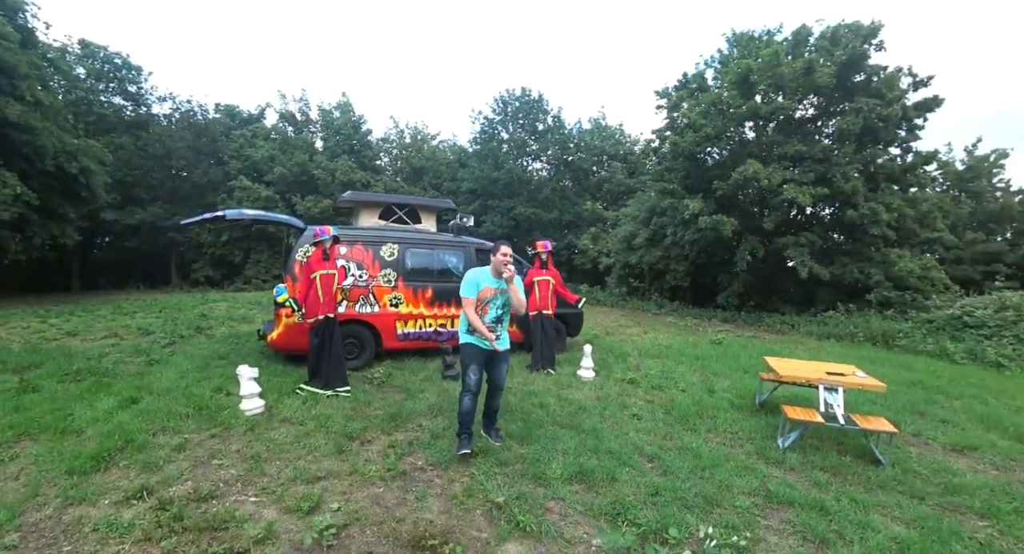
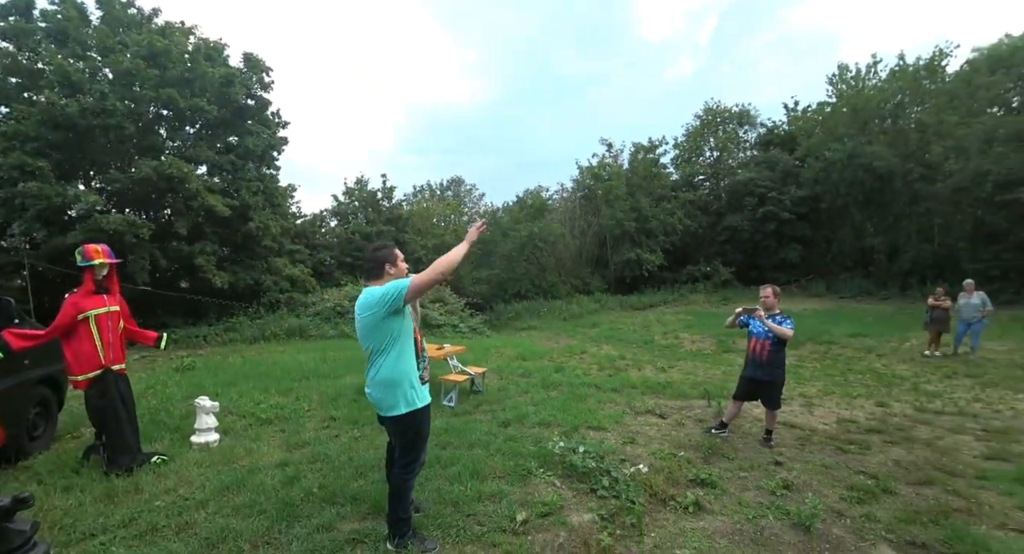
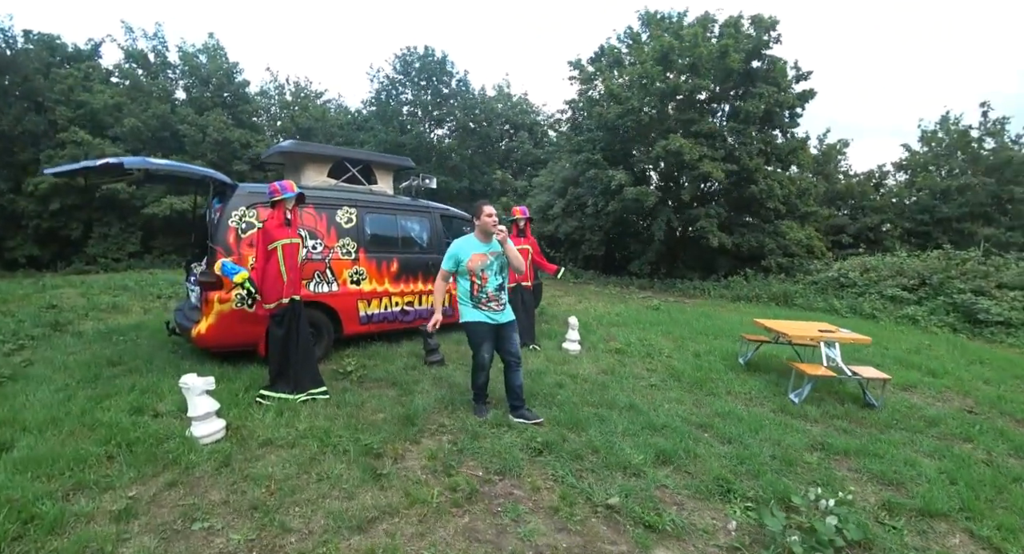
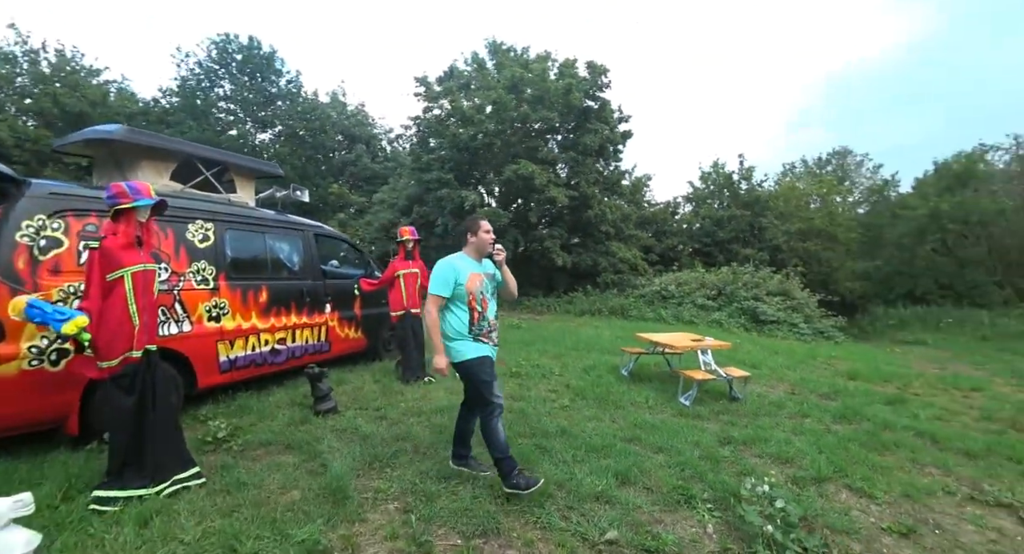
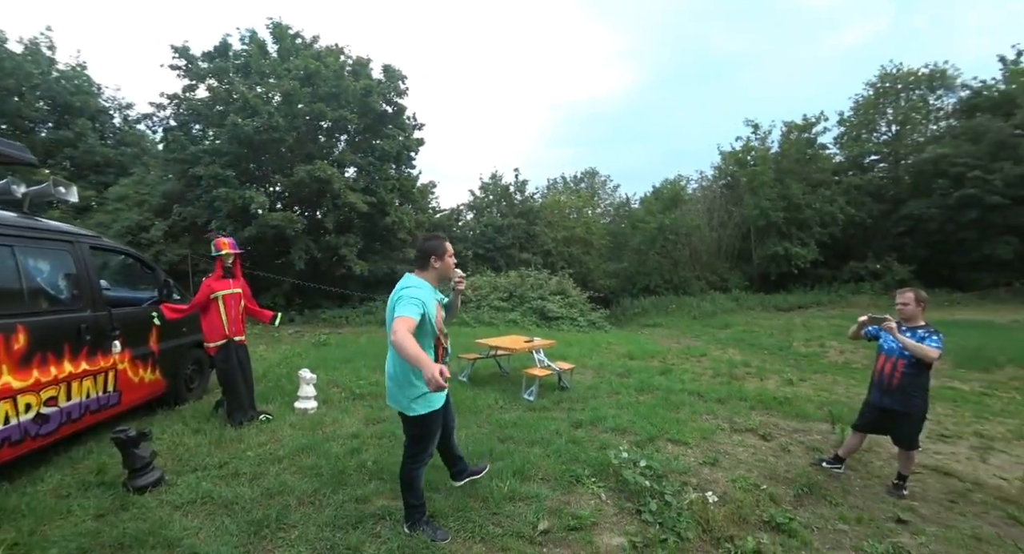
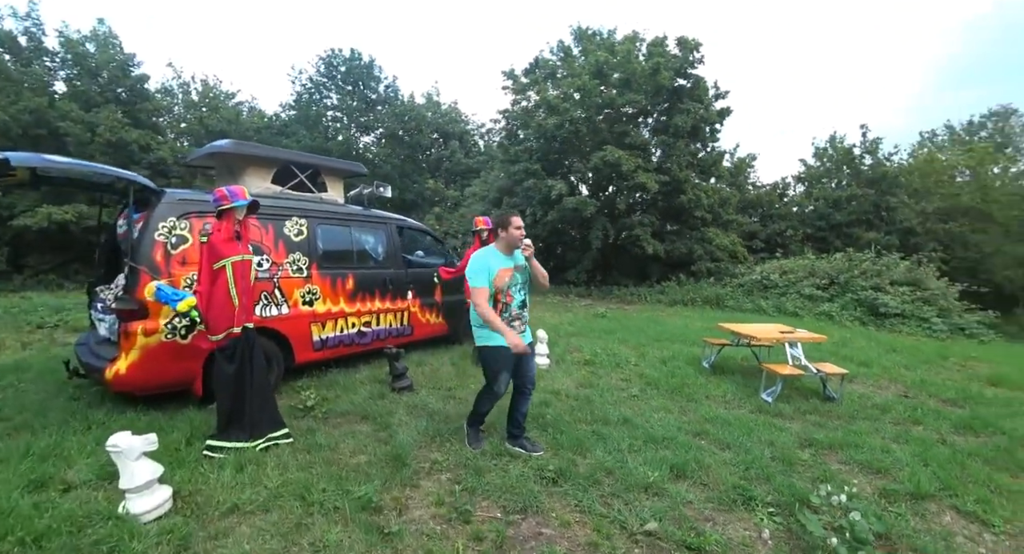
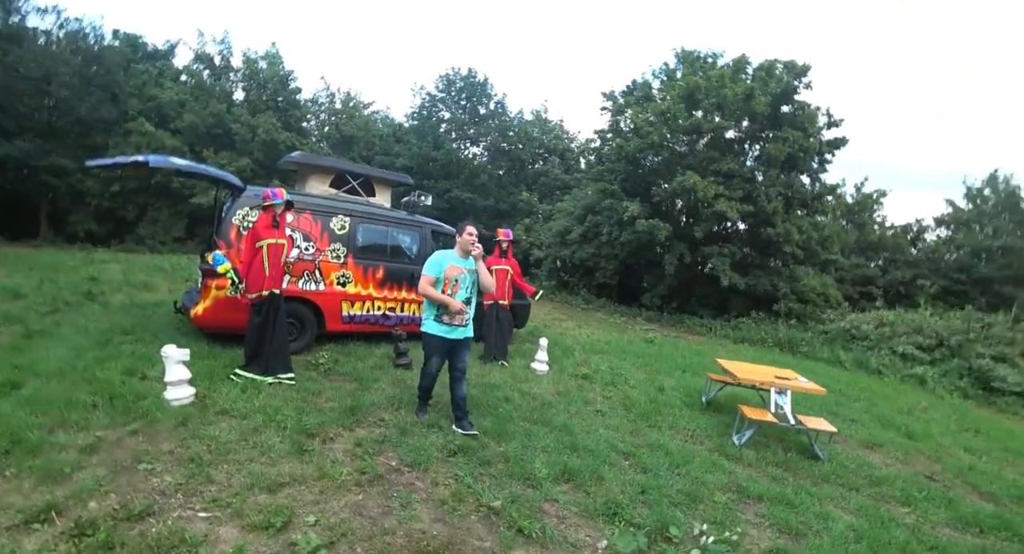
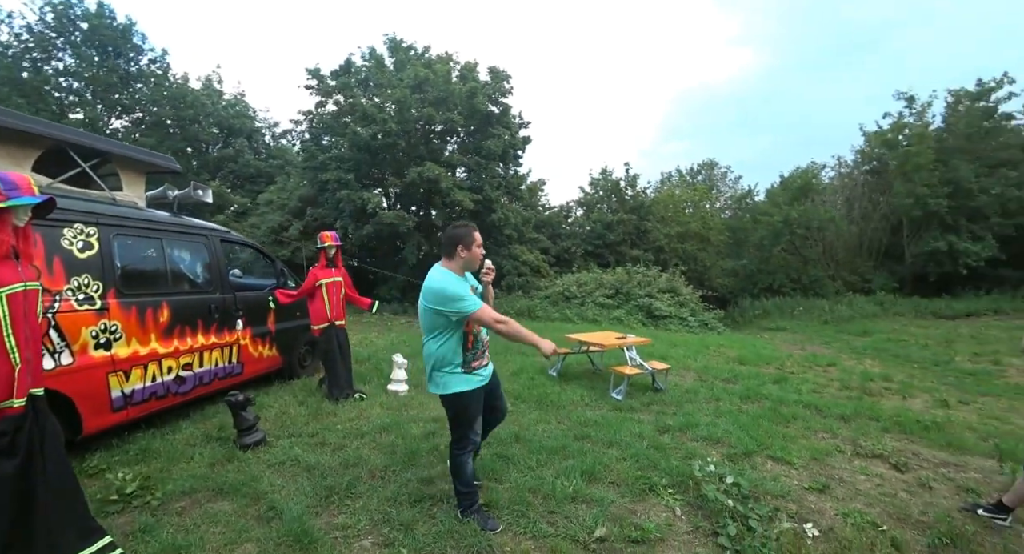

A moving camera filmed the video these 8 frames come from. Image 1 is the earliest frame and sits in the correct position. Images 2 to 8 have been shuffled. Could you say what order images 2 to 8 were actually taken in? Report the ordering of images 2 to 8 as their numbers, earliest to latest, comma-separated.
7, 3, 6, 4, 8, 5, 2
